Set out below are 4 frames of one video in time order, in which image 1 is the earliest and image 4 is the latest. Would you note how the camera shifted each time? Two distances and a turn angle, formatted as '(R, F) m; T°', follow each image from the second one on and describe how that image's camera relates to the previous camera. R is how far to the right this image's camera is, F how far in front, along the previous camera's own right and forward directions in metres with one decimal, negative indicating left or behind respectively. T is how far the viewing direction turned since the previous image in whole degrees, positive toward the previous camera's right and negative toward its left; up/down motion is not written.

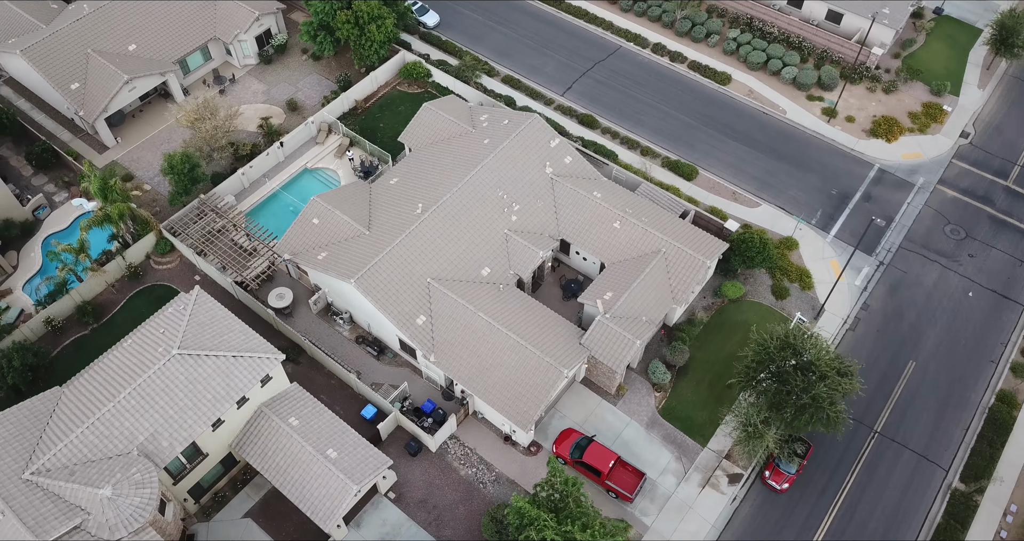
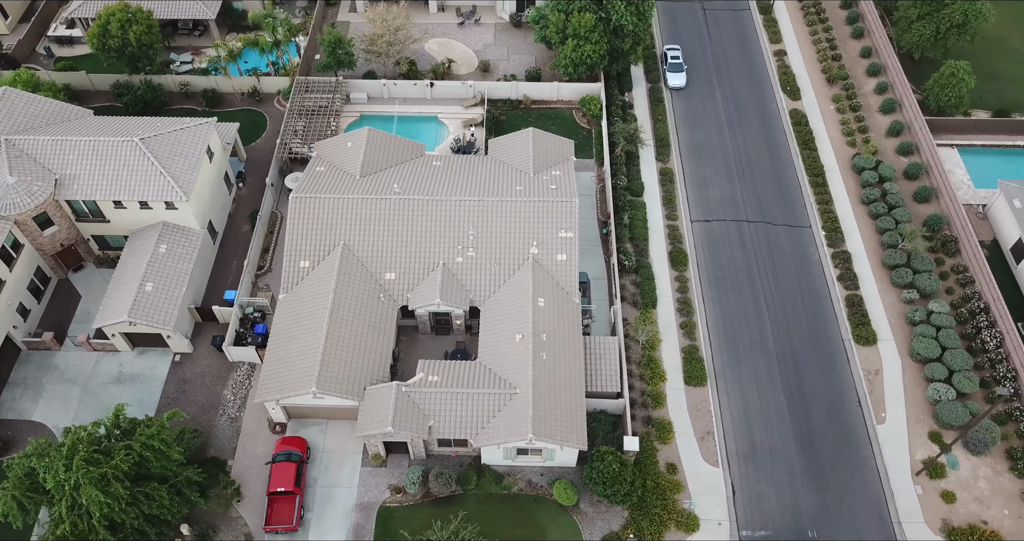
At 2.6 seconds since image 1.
(+22.7, +9.4) m; -29°
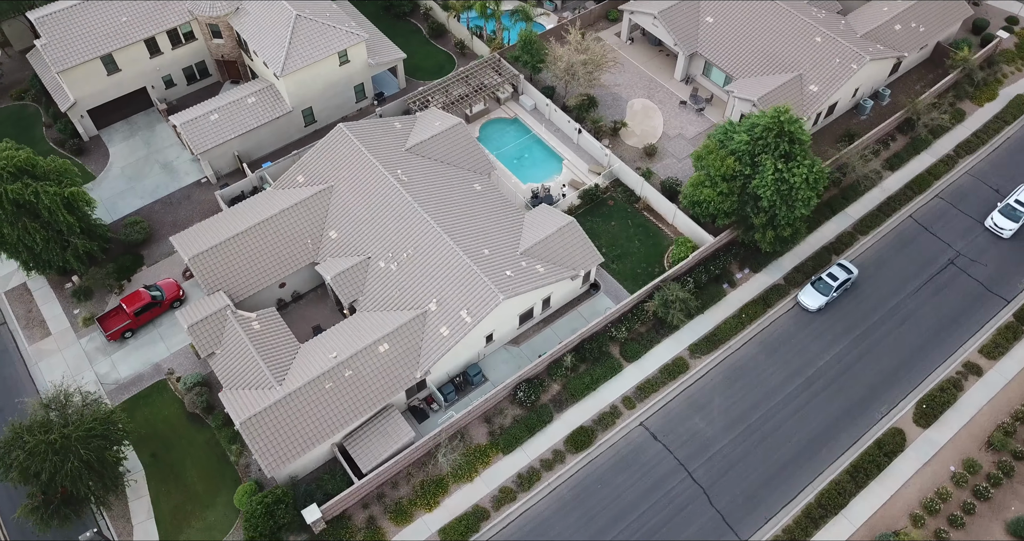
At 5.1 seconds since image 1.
(+21.6, +9.4) m; -28°
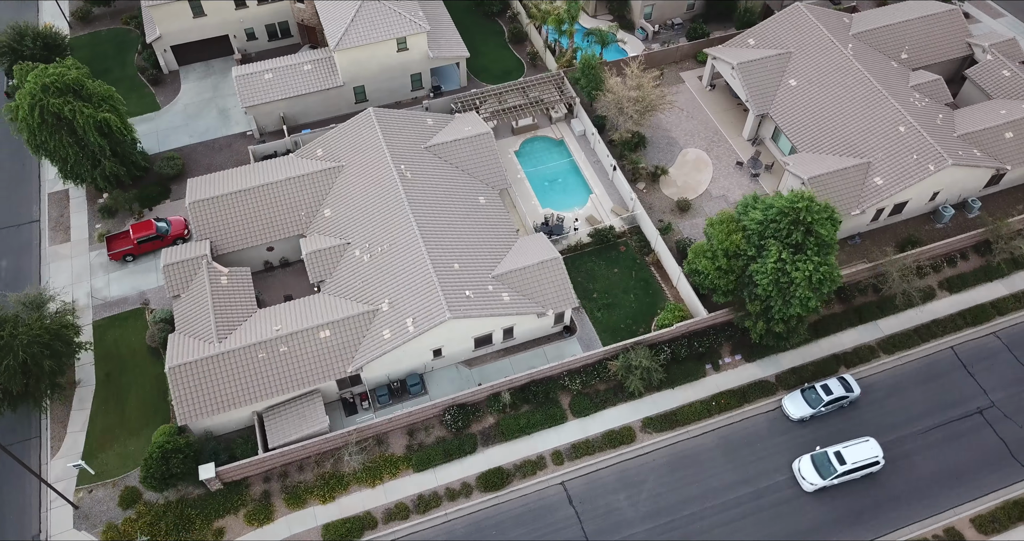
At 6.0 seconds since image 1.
(+9.1, +2.1) m; -11°
